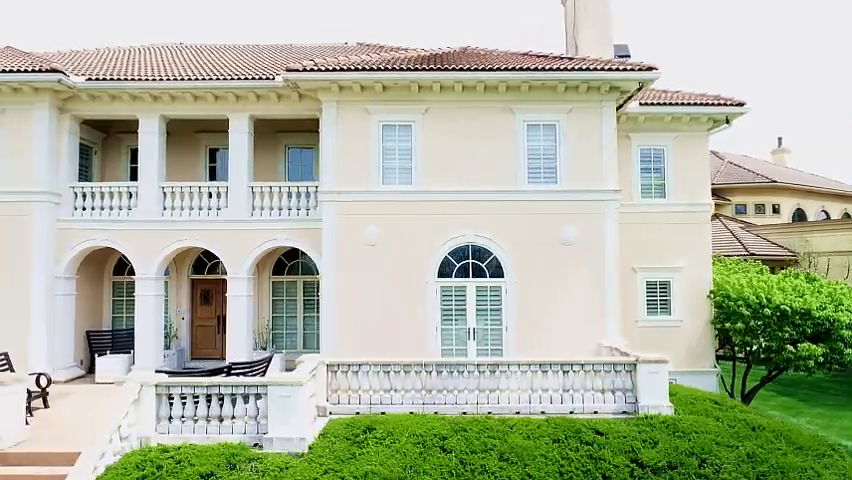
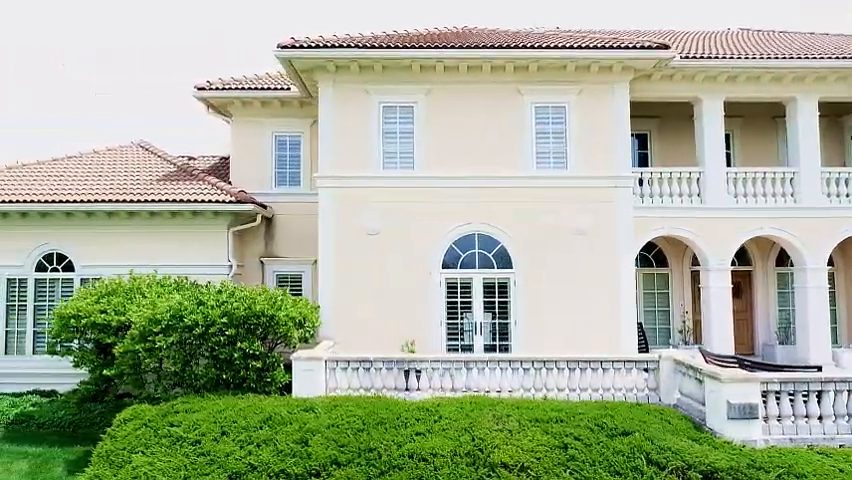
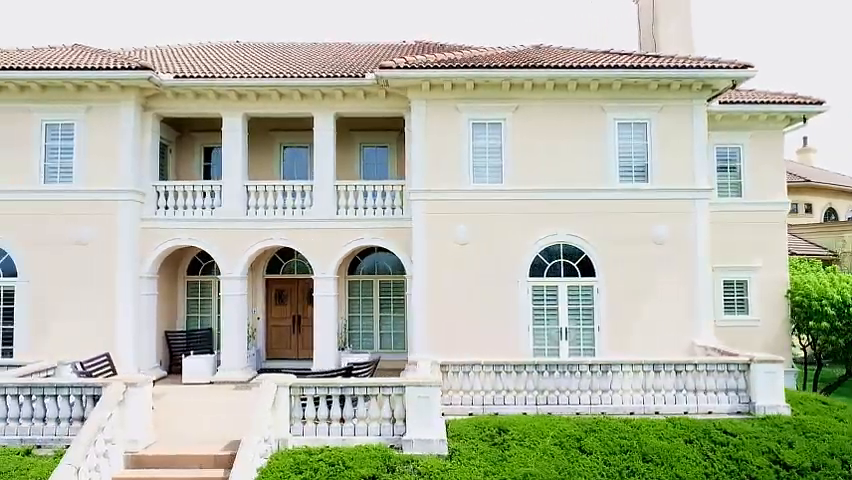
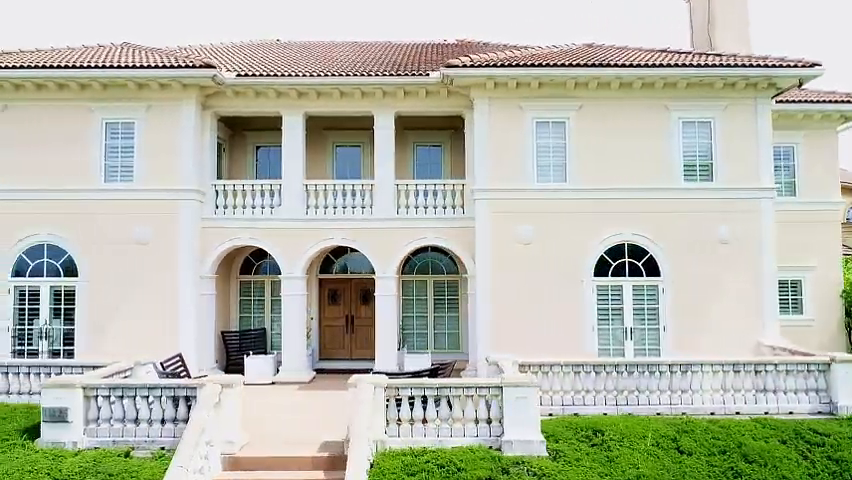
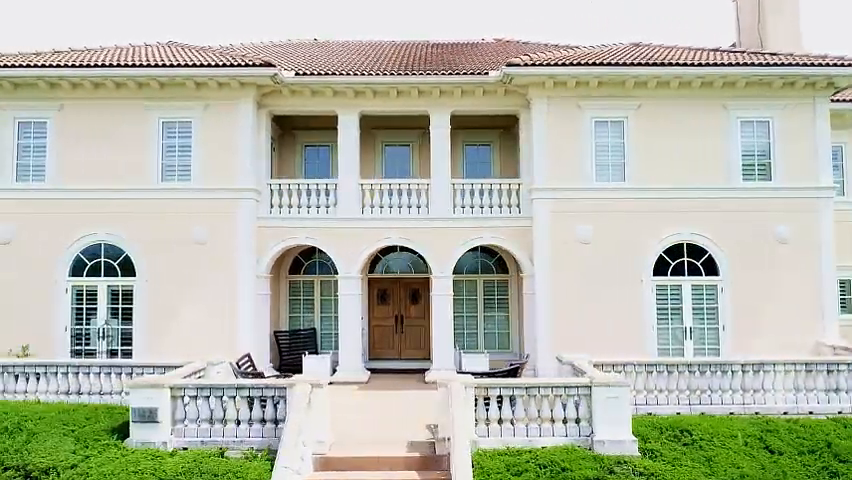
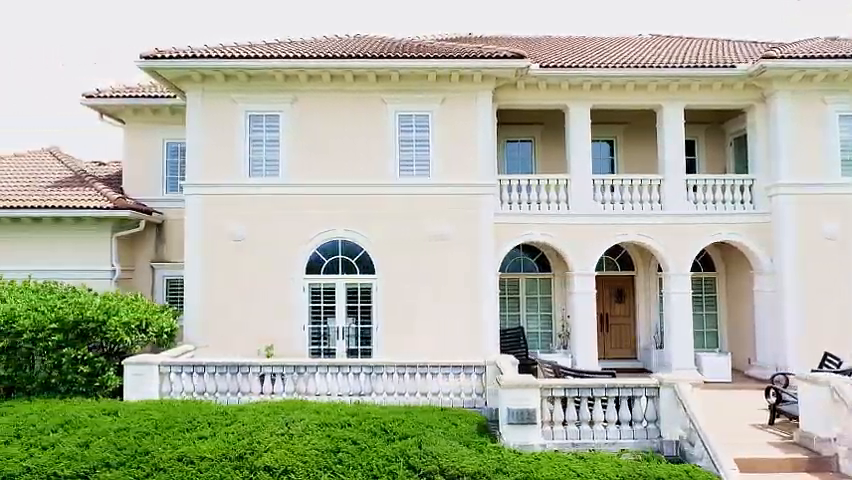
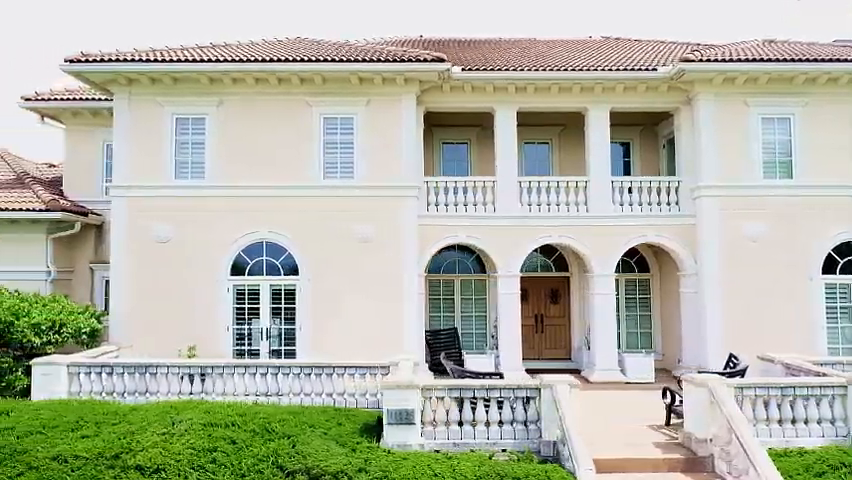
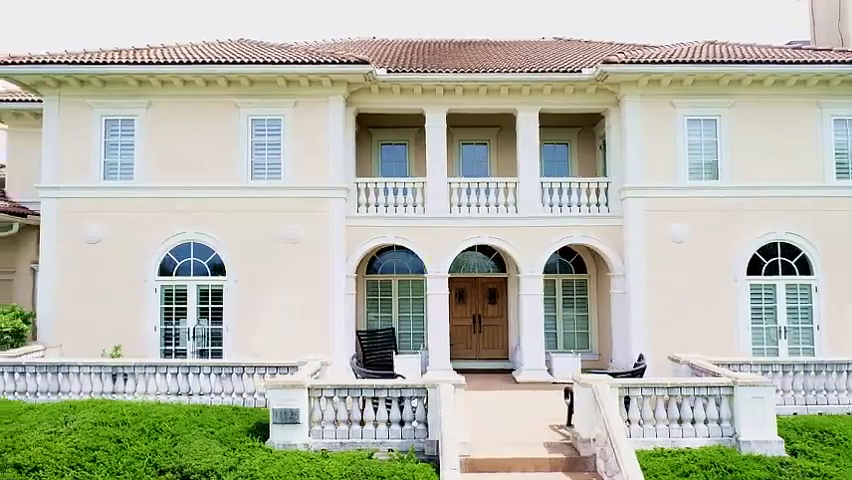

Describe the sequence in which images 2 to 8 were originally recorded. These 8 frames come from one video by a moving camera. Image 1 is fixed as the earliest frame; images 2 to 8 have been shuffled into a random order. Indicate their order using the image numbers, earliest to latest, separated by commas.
3, 4, 5, 8, 7, 6, 2
